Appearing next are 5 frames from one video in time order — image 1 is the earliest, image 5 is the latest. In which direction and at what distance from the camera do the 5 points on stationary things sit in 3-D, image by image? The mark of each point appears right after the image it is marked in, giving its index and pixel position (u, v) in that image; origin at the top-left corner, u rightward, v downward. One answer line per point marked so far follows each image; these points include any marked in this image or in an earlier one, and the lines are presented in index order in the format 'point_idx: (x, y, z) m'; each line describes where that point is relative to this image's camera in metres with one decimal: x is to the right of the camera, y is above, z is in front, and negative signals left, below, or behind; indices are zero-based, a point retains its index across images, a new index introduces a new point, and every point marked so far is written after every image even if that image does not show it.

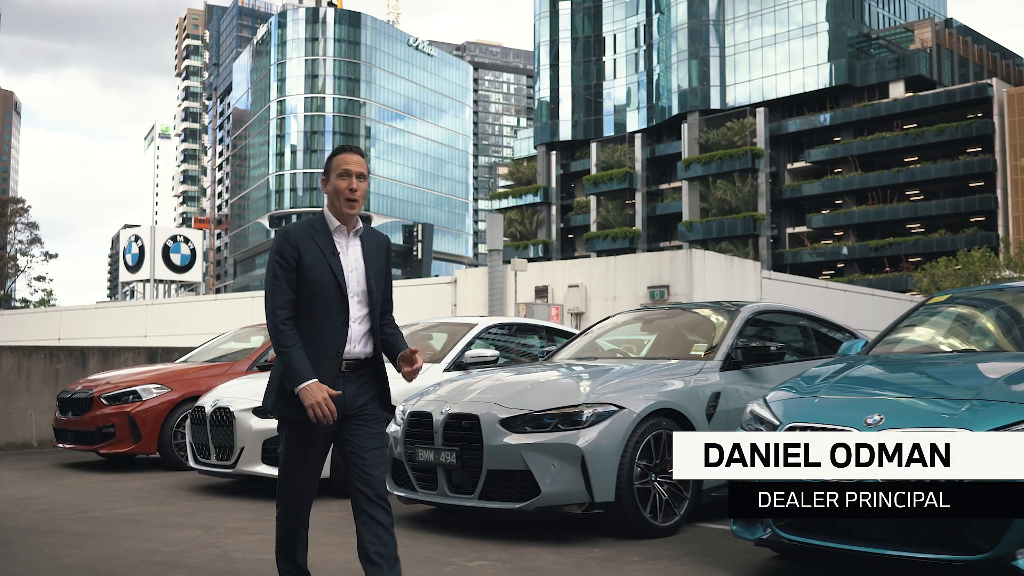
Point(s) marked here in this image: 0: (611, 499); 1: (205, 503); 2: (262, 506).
0: (+0.6, -1.2, +5.2) m
1: (-2.3, -1.7, +7.0) m
2: (-1.8, -1.6, +6.7) m
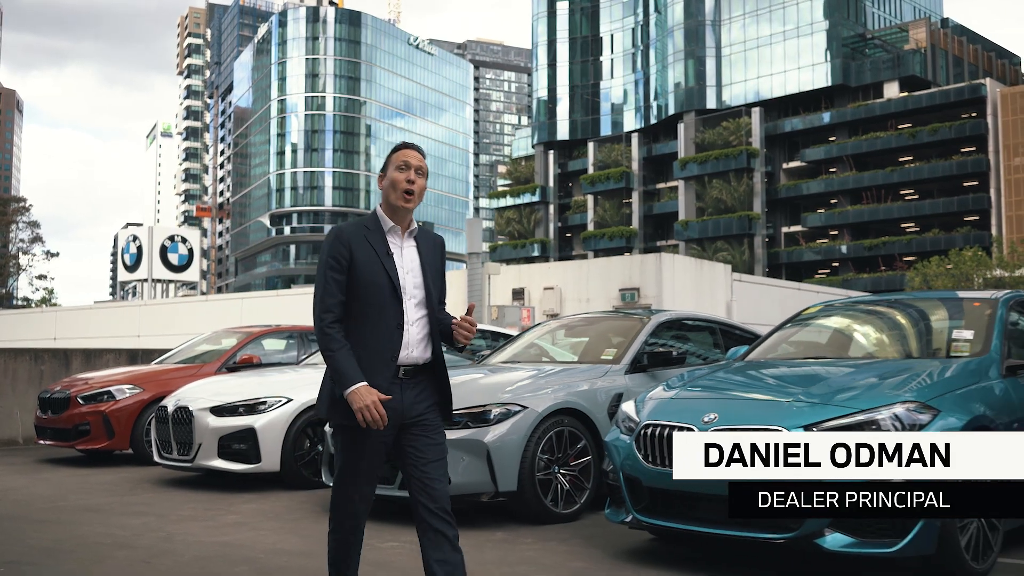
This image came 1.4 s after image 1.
0: (0.0, -1.3, +5.8) m
1: (-2.9, -1.7, +7.7) m
2: (-2.4, -1.7, +7.4) m
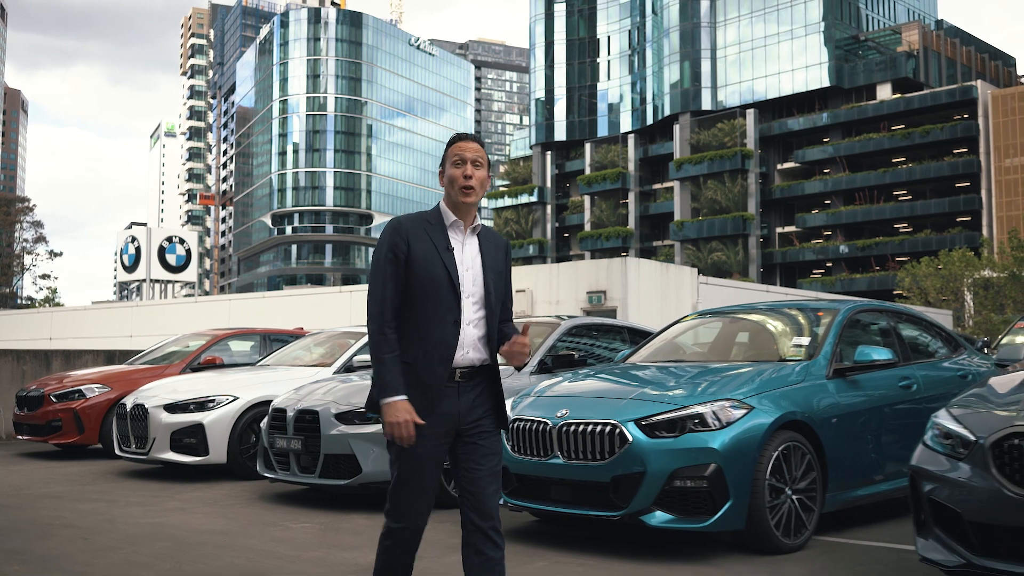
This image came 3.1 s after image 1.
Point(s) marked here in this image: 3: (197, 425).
0: (-0.7, -1.4, +6.6) m
1: (-3.6, -1.8, +8.4) m
2: (-3.0, -1.8, +8.1) m
3: (-2.9, -1.2, +8.3) m
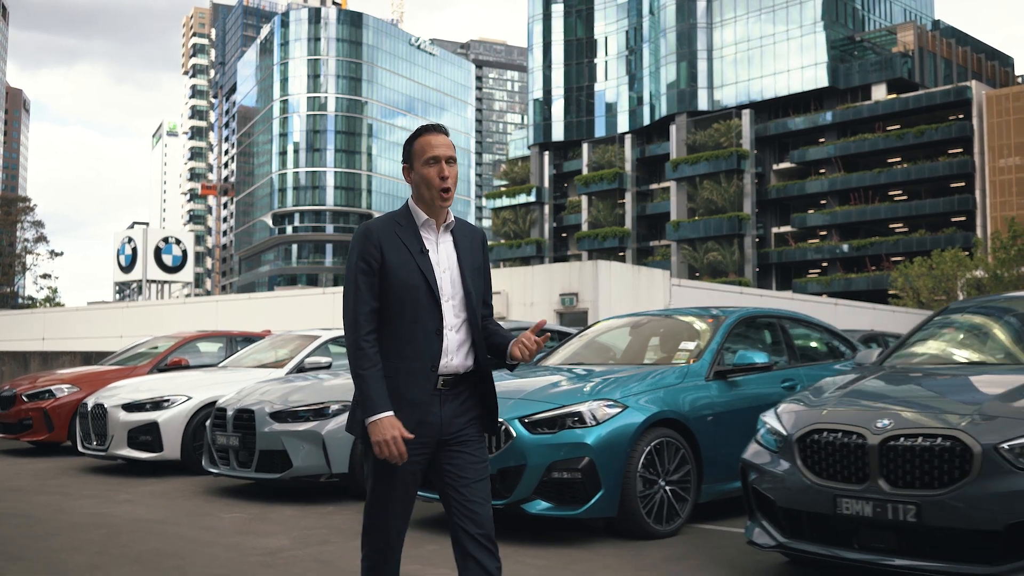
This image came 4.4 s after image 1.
0: (-1.3, -1.4, +7.1) m
1: (-4.2, -1.9, +8.9) m
2: (-3.7, -1.8, +8.6) m
3: (-3.5, -1.3, +8.8) m
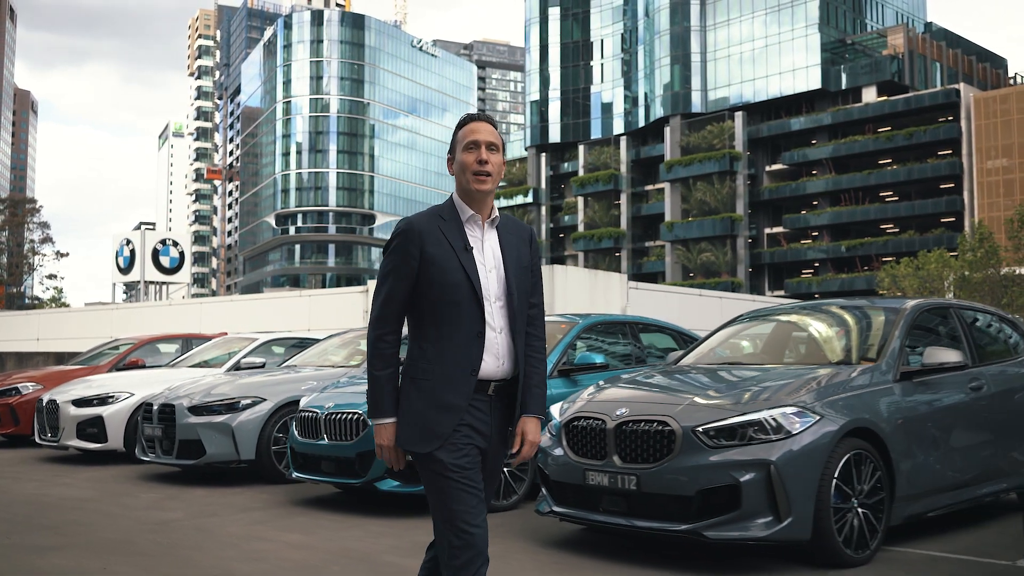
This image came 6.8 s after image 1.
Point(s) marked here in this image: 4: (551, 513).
0: (-2.3, -1.5, +8.1) m
1: (-5.2, -2.0, +10.0) m
2: (-4.7, -1.9, +9.7) m
3: (-4.5, -1.4, +9.9) m
4: (+0.2, -1.3, +5.3) m
